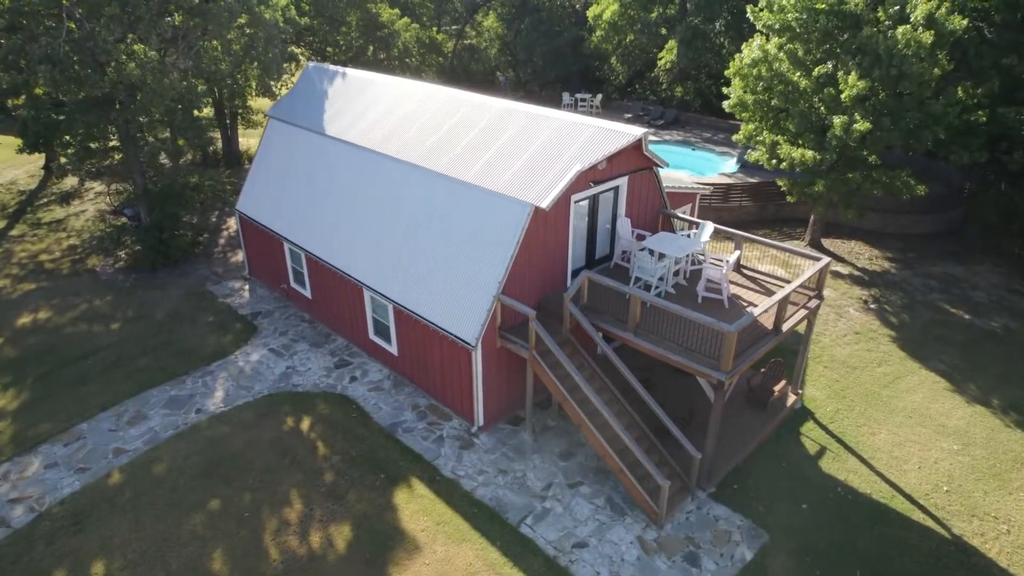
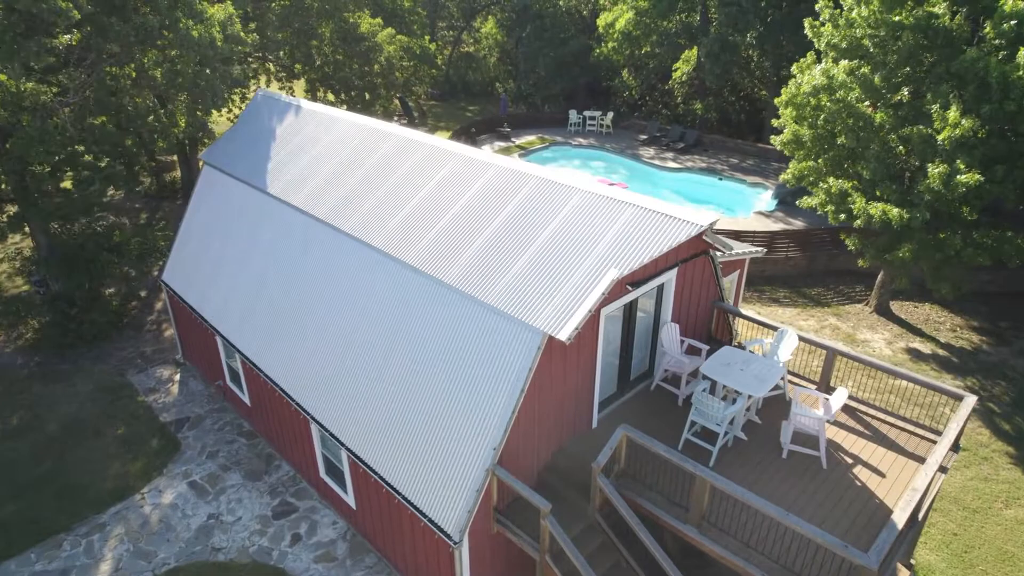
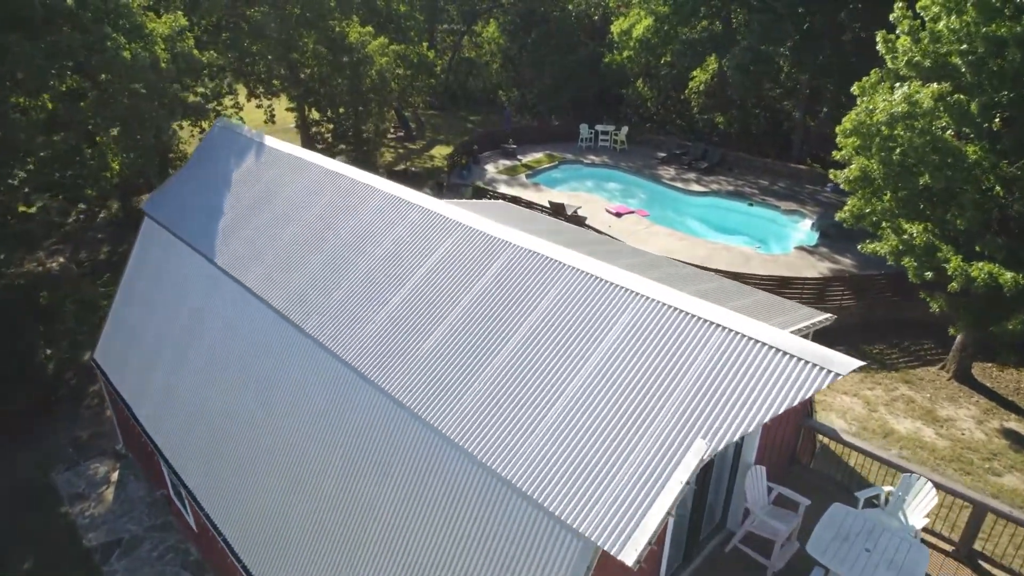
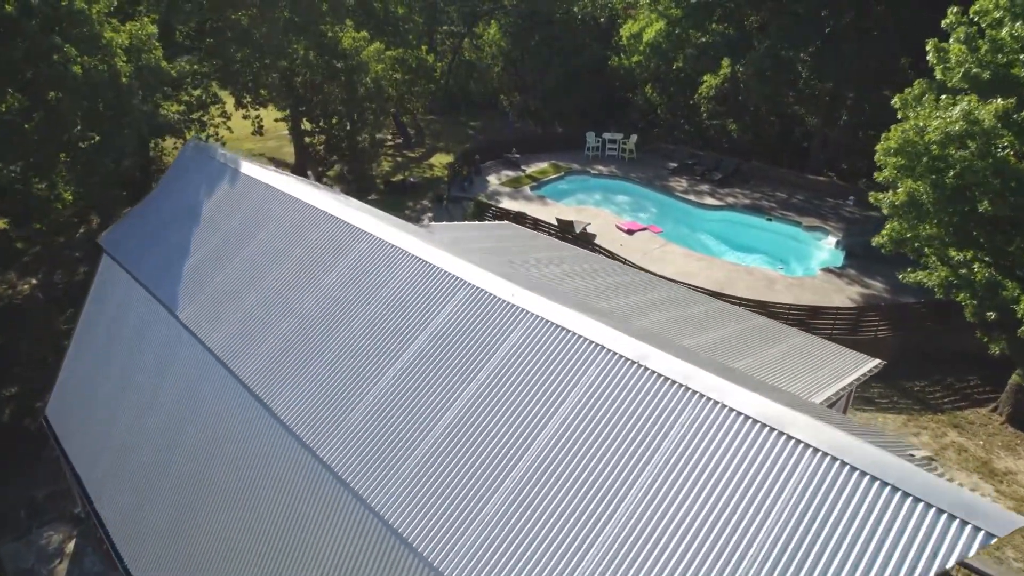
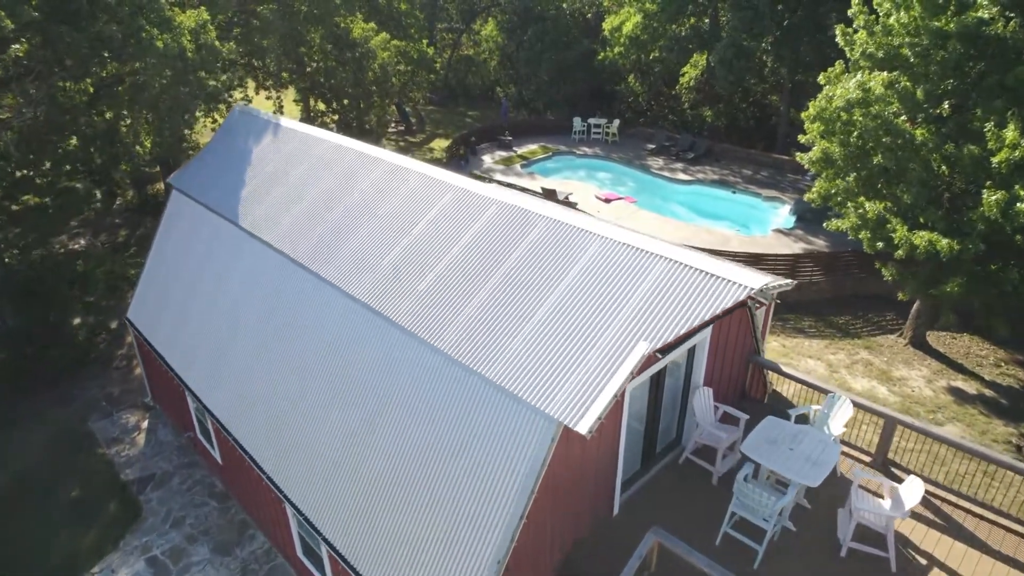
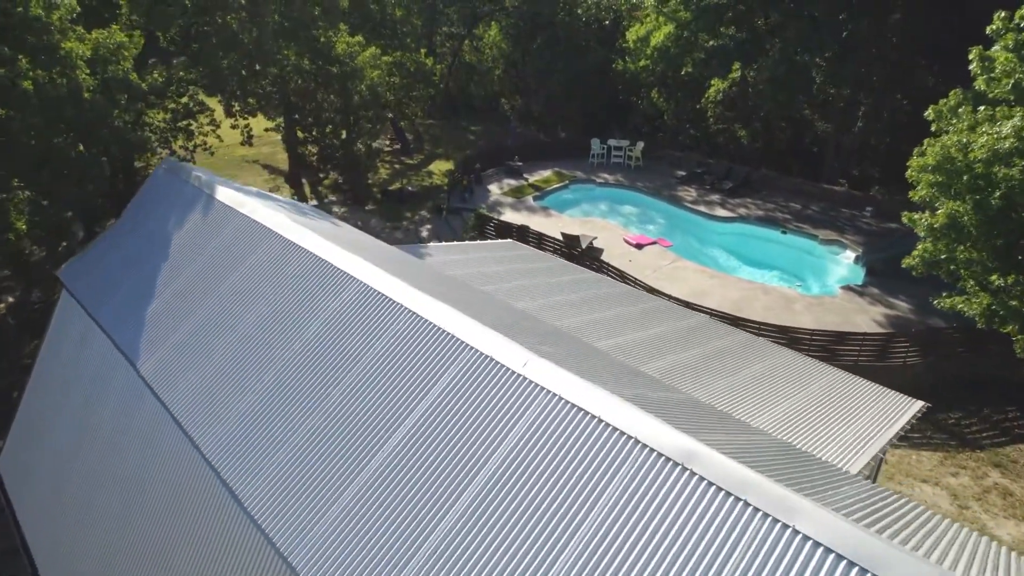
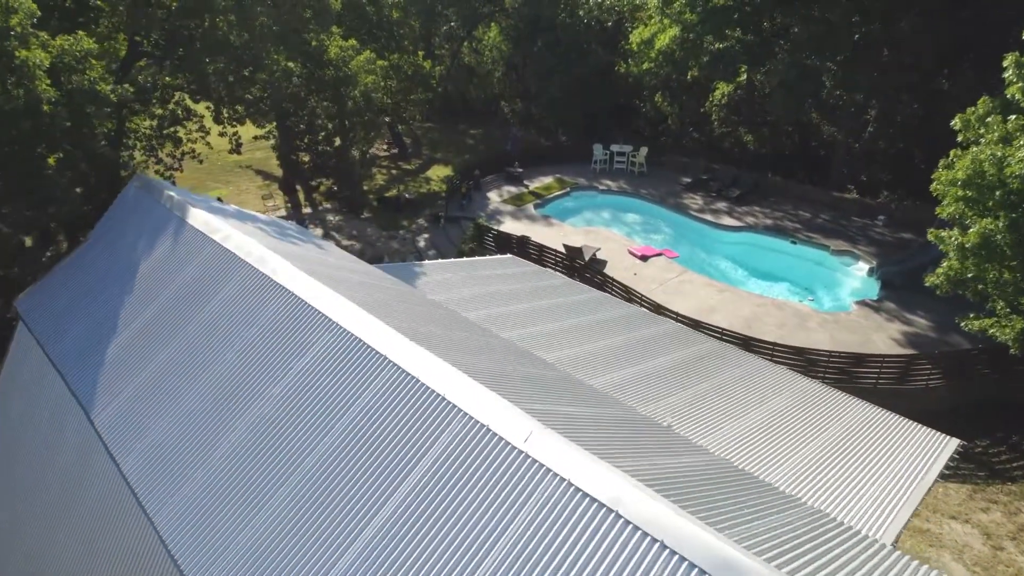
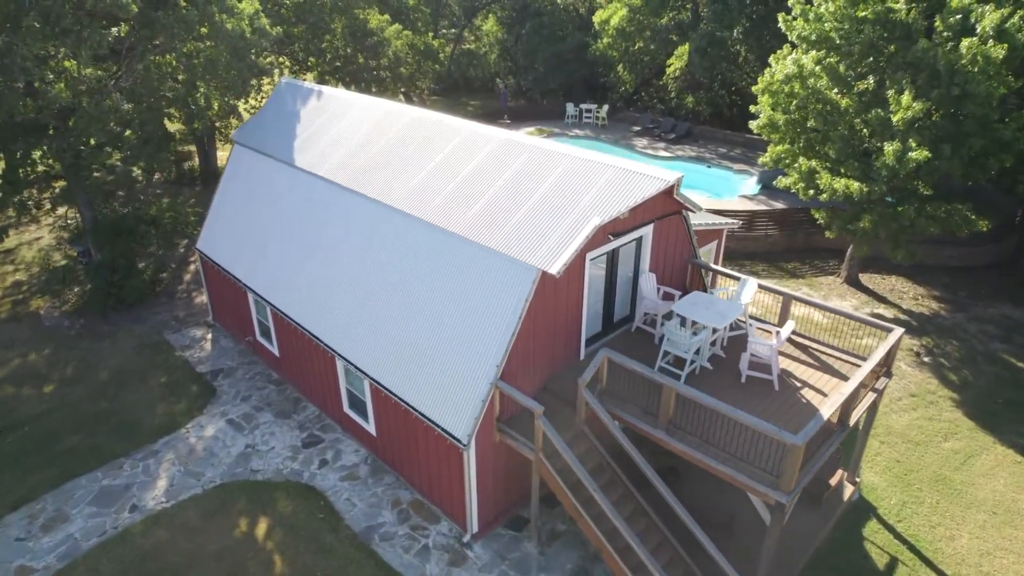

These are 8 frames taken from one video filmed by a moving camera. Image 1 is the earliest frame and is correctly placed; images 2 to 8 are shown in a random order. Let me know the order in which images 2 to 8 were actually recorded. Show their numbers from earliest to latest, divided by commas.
8, 2, 5, 3, 4, 6, 7
